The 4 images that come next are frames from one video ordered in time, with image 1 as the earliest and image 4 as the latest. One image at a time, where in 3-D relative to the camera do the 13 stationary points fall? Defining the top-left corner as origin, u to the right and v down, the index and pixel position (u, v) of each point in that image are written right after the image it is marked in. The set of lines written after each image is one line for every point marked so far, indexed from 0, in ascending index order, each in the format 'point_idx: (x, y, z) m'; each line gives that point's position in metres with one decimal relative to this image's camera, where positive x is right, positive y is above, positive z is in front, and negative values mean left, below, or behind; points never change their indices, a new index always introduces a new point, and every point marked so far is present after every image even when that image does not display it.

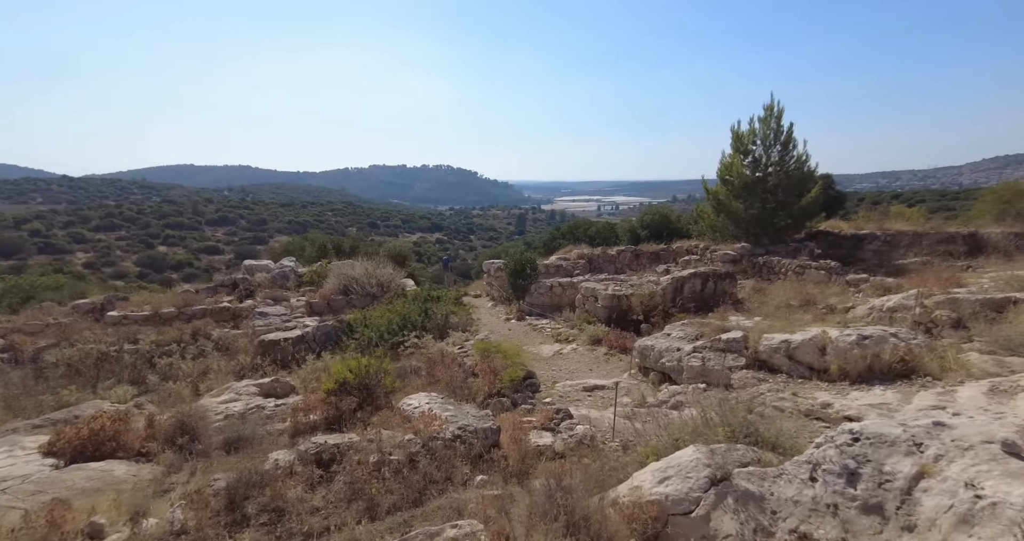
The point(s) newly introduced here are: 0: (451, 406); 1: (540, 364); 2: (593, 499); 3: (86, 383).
0: (-0.4, -0.9, +3.3) m
1: (+0.5, -1.5, +7.8) m
2: (+0.4, -1.0, +2.2) m
3: (-5.8, -1.5, +6.5) m
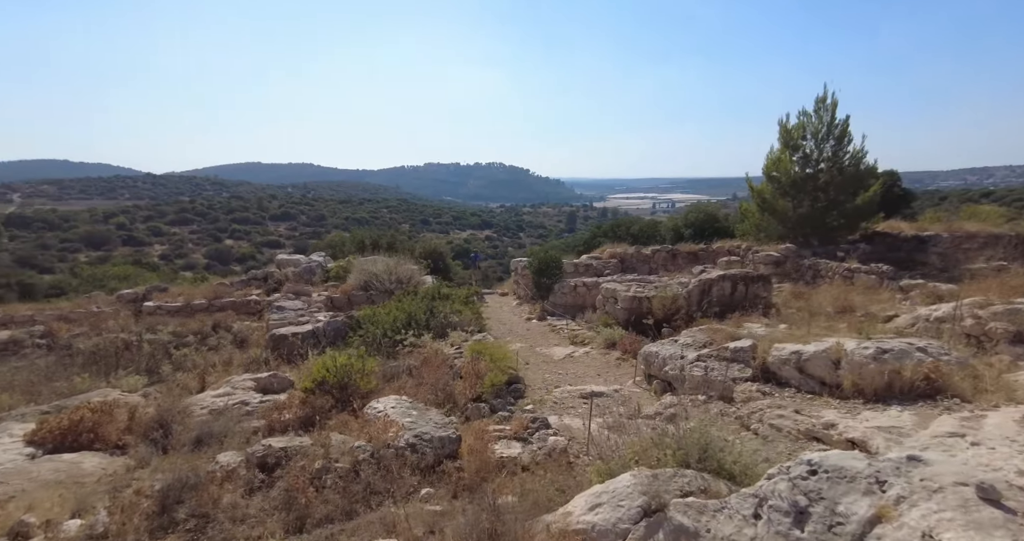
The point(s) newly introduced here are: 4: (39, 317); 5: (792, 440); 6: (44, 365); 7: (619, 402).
0: (-0.6, -1.0, +3.2) m
1: (+0.7, -1.5, +7.6) m
2: (+0.1, -1.1, +2.0) m
3: (-5.8, -1.4, +6.9) m
4: (-10.0, -0.9, +10.3) m
5: (+2.0, -1.2, +3.4) m
6: (-6.5, -1.3, +6.8) m
7: (+1.1, -1.4, +5.0) m
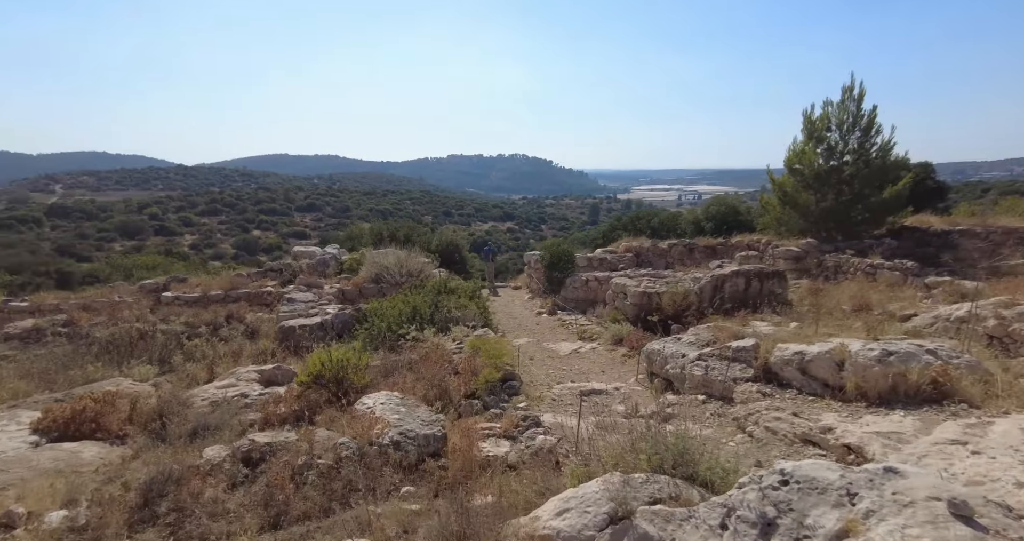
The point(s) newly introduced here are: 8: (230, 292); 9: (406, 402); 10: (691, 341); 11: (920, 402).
0: (-0.7, -0.9, +3.2) m
1: (+0.7, -1.5, +7.5) m
2: (-0.1, -1.1, +2.0) m
3: (-5.7, -1.3, +7.1) m
4: (-9.8, -0.7, +10.7) m
5: (+1.9, -1.2, +3.3) m
6: (-6.4, -1.2, +7.0) m
7: (+1.1, -1.4, +5.0) m
8: (-6.5, -0.5, +11.1) m
9: (-0.7, -0.9, +3.4) m
10: (+2.1, -0.8, +5.5) m
11: (+3.2, -1.0, +3.7) m
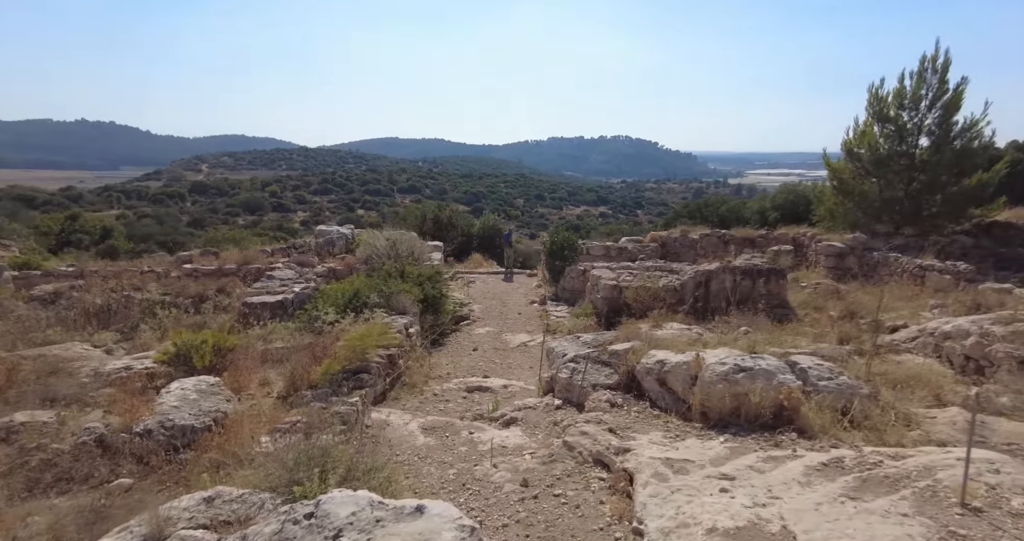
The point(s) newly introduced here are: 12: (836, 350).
0: (-2.2, -0.9, +3.3) m
1: (-0.2, -1.3, +7.5) m
2: (-1.7, -1.1, +2.1) m
3: (-6.7, -0.9, +7.8) m
4: (-10.3, -0.1, +11.8) m
5: (+0.4, -1.3, +3.2) m
6: (-7.4, -0.8, +7.8) m
7: (-0.2, -1.3, +4.9) m
8: (-6.9, +0.1, +11.8) m
9: (-2.2, -0.9, +3.5) m
10: (+0.8, -0.8, +5.2) m
11: (+1.7, -1.1, +3.4) m
12: (+4.0, -1.0, +5.9) m
